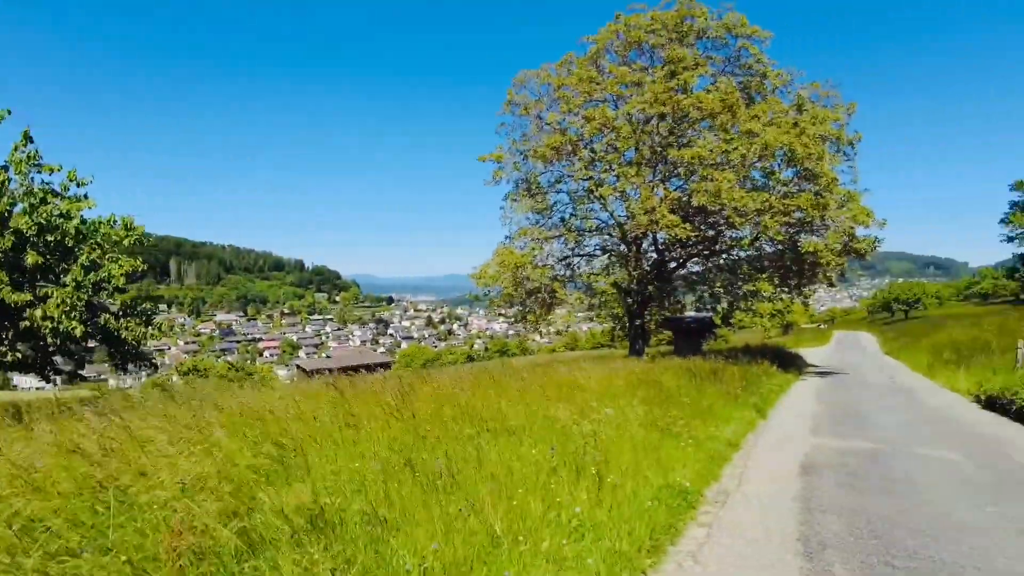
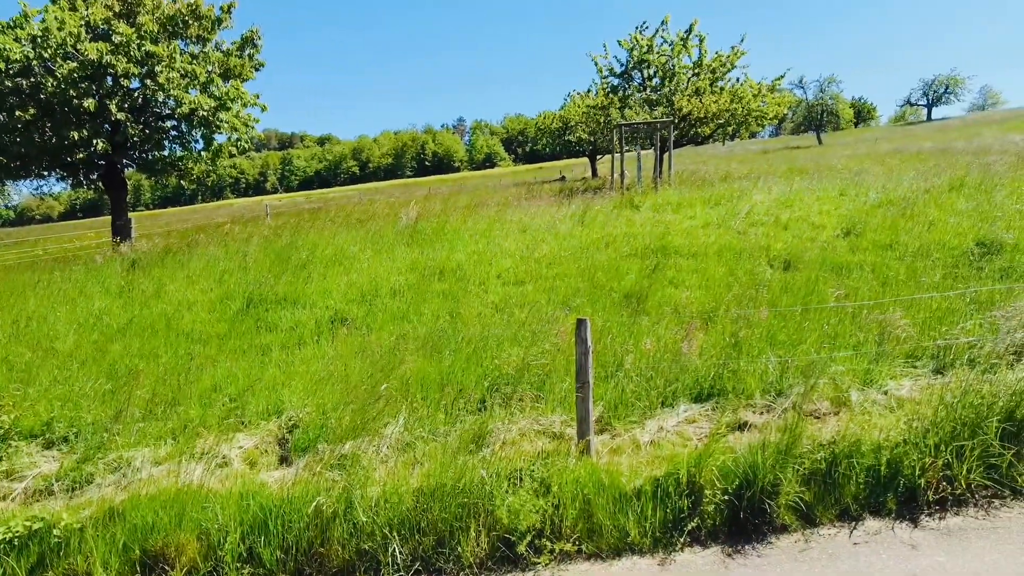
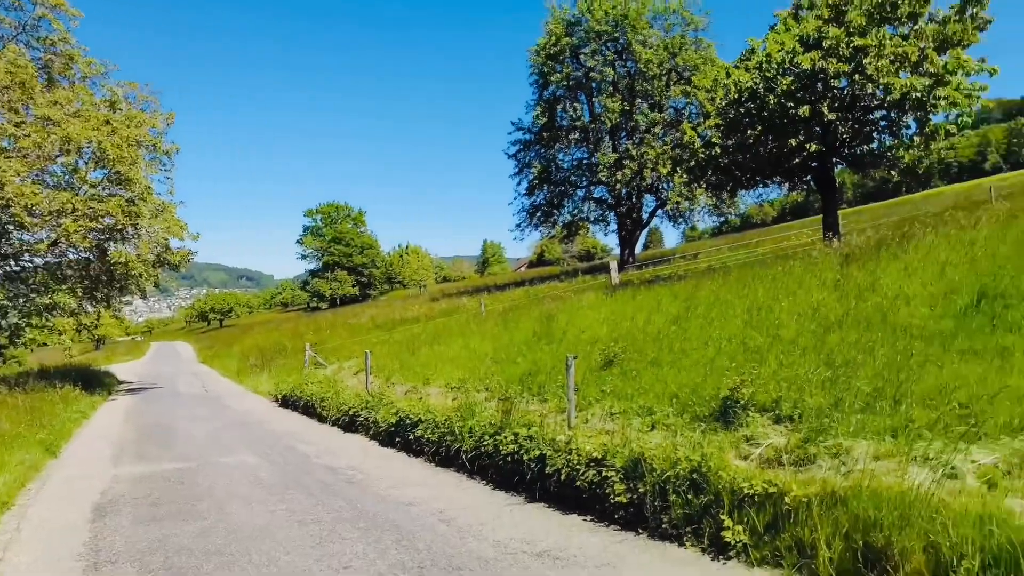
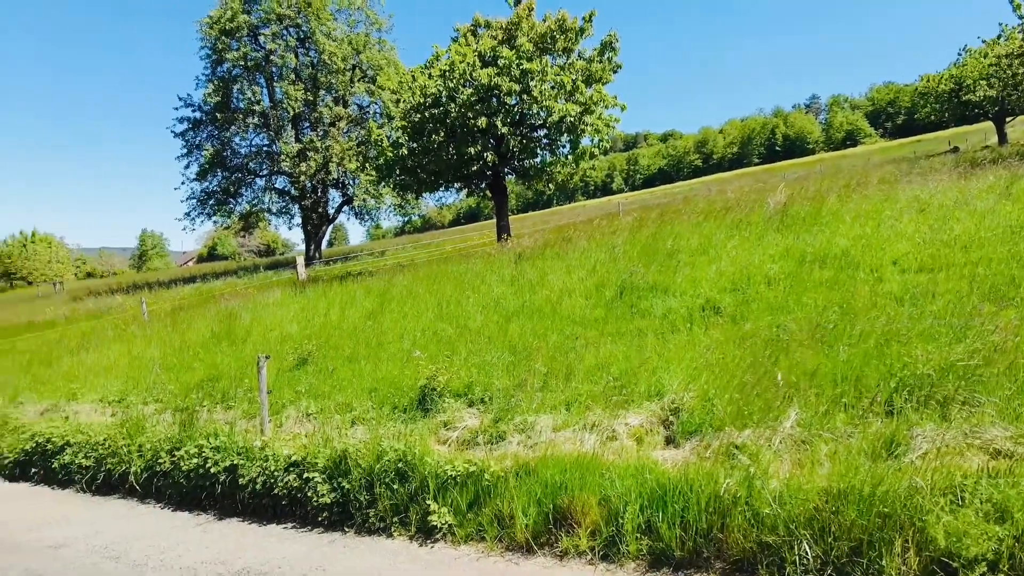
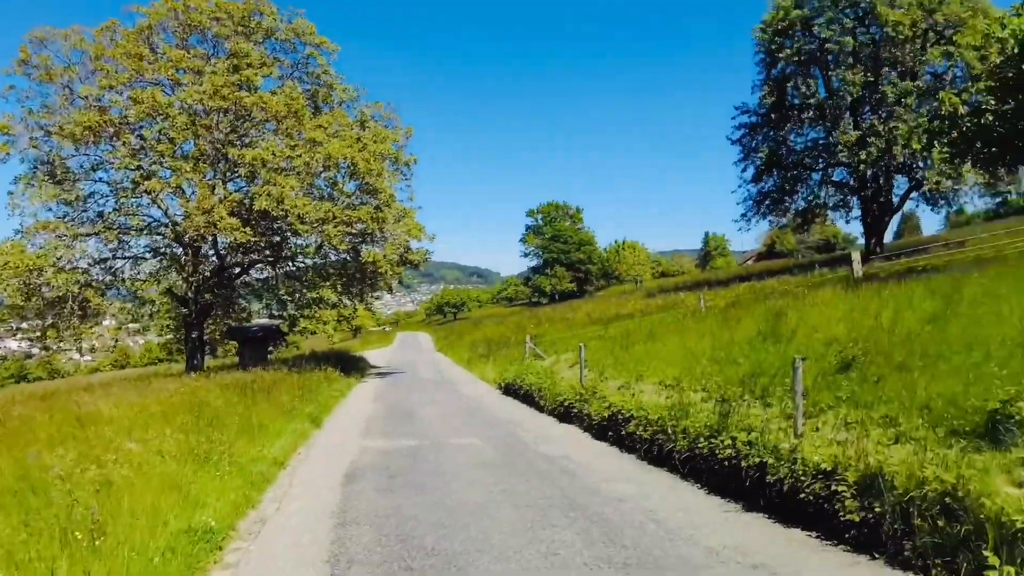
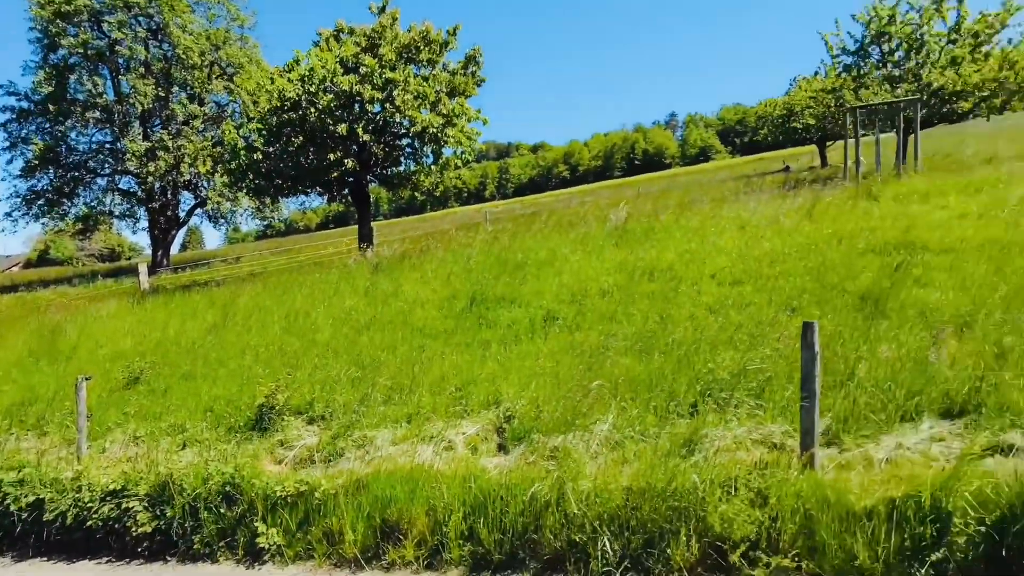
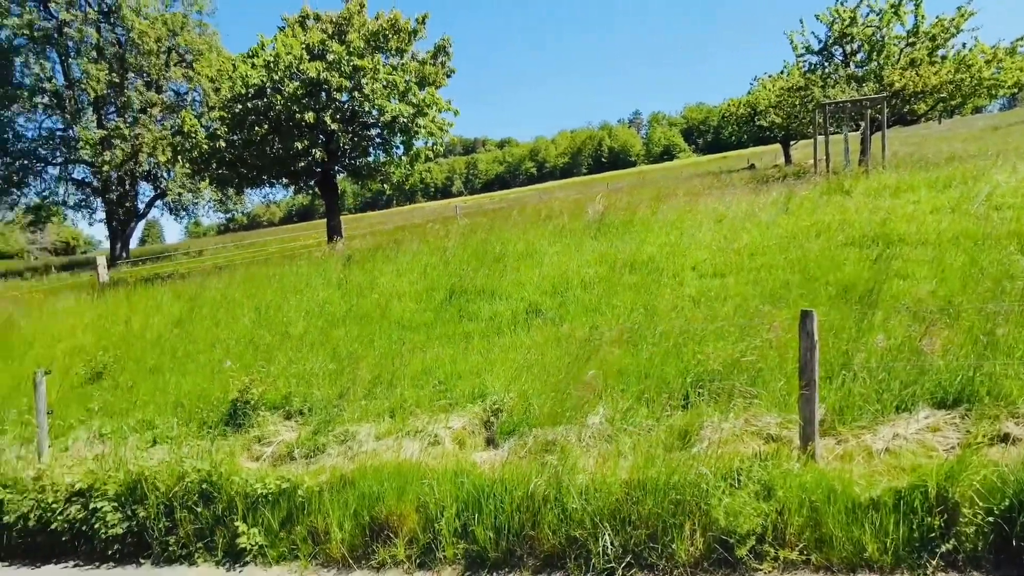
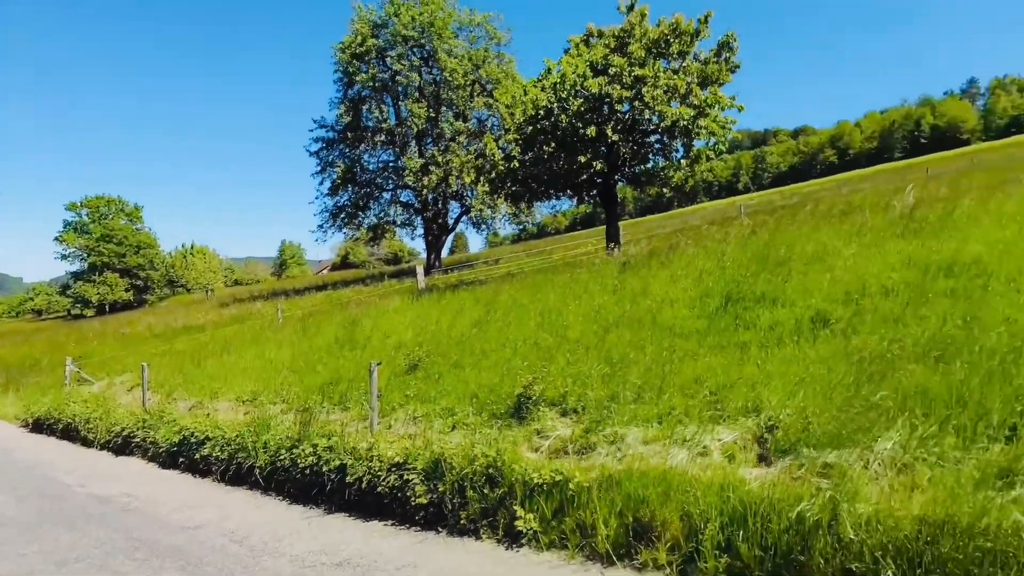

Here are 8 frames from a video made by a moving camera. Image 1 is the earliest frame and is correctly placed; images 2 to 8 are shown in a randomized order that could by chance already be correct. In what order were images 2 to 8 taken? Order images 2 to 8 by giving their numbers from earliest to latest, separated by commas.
5, 3, 8, 6, 2, 7, 4
